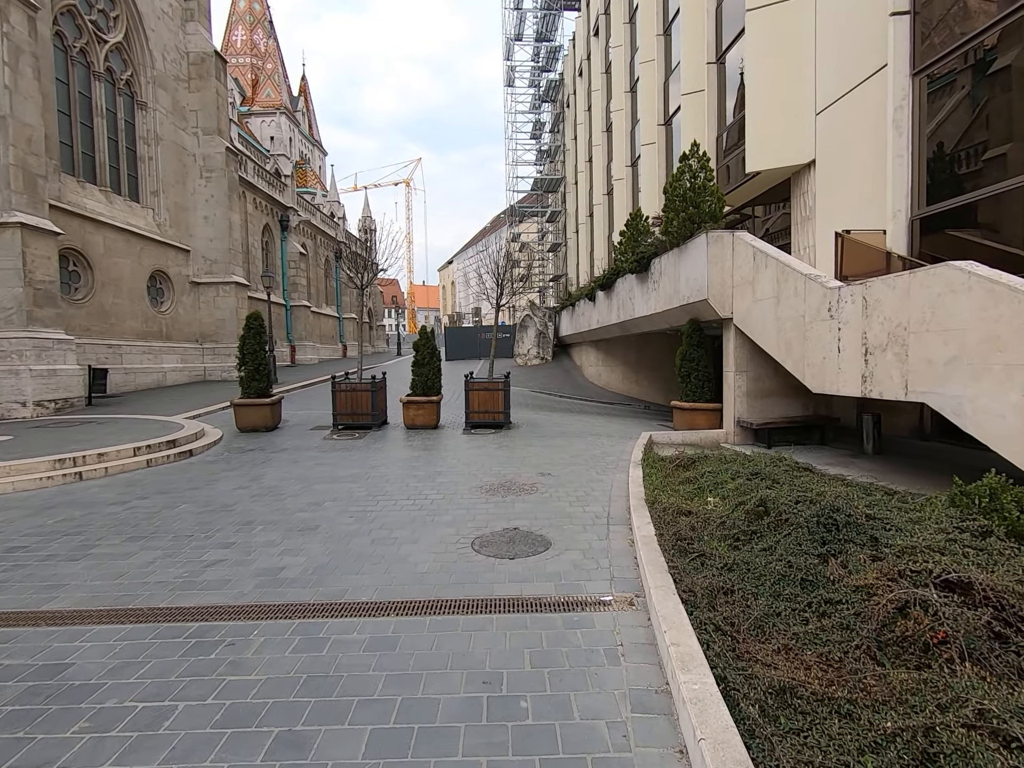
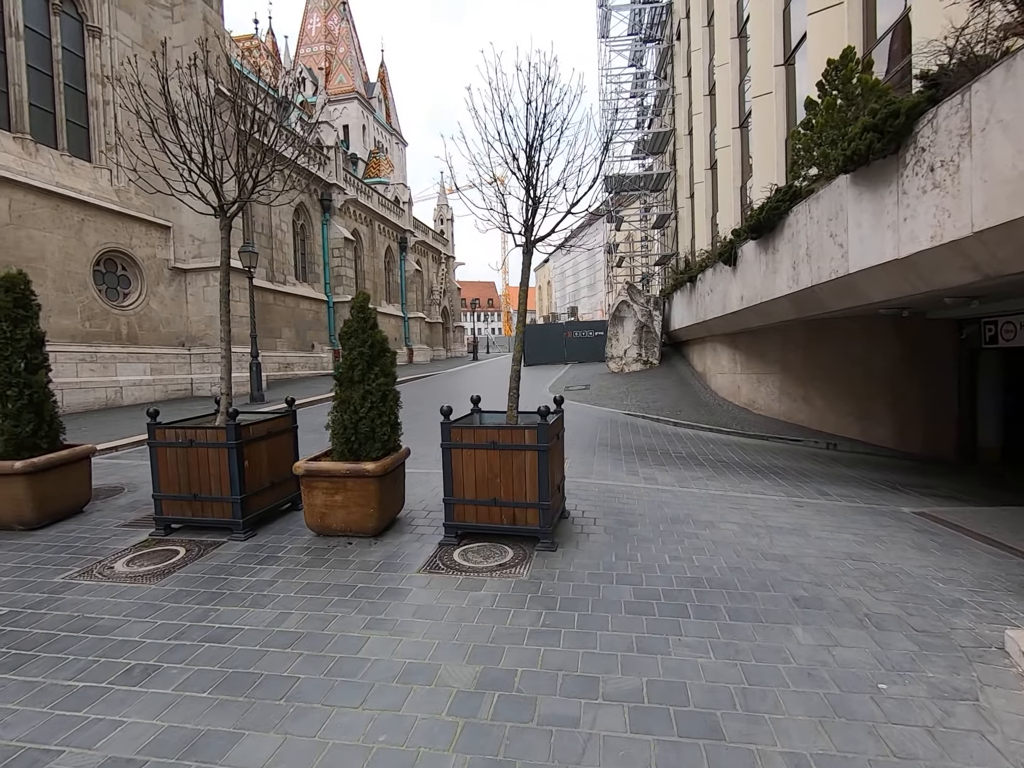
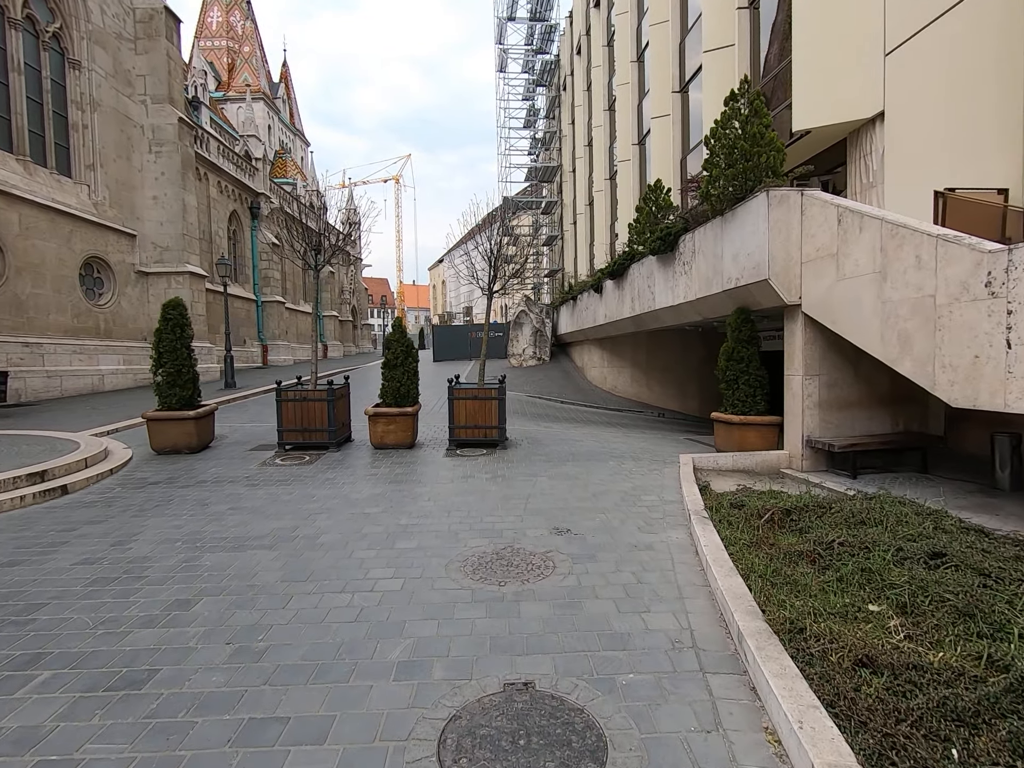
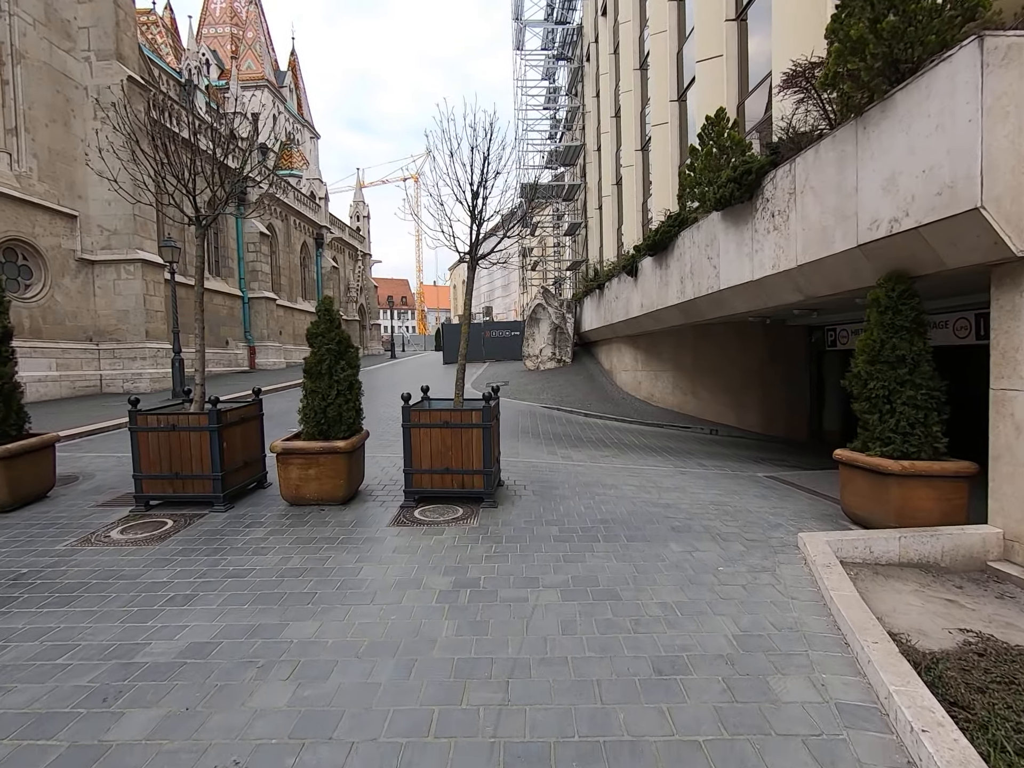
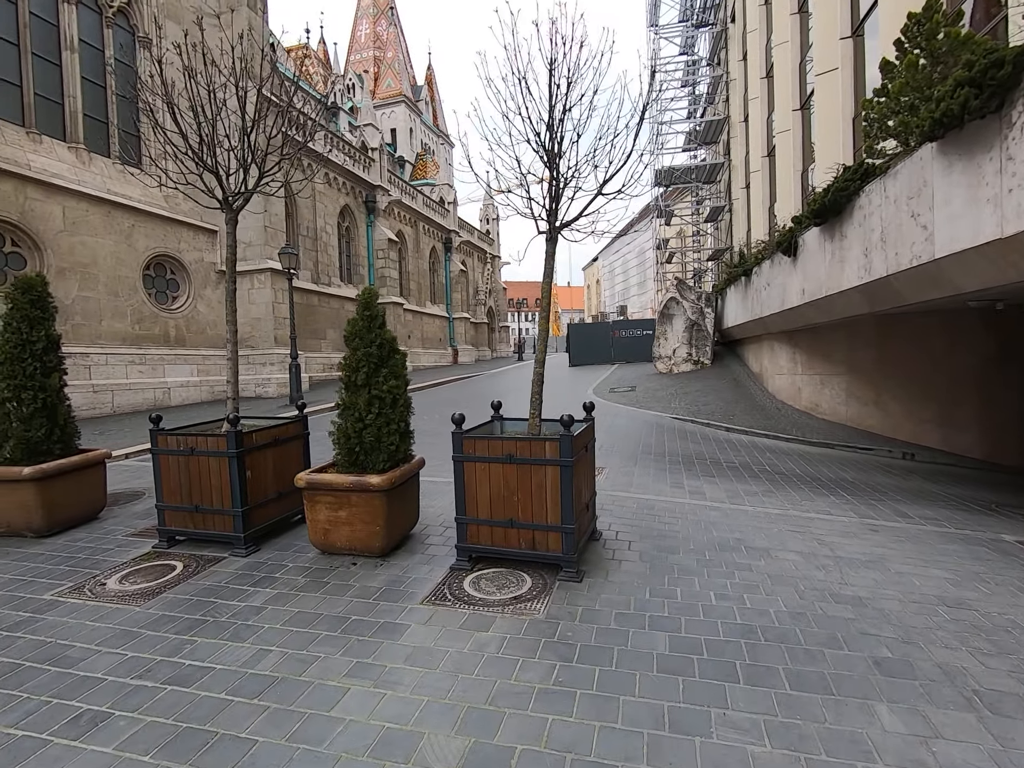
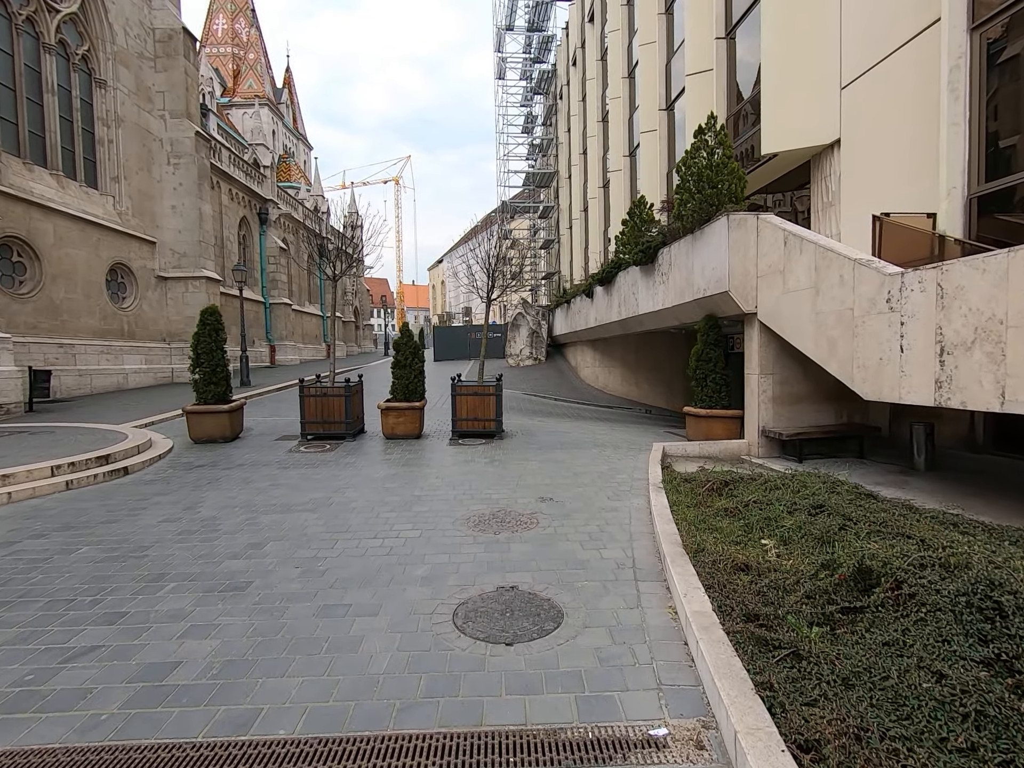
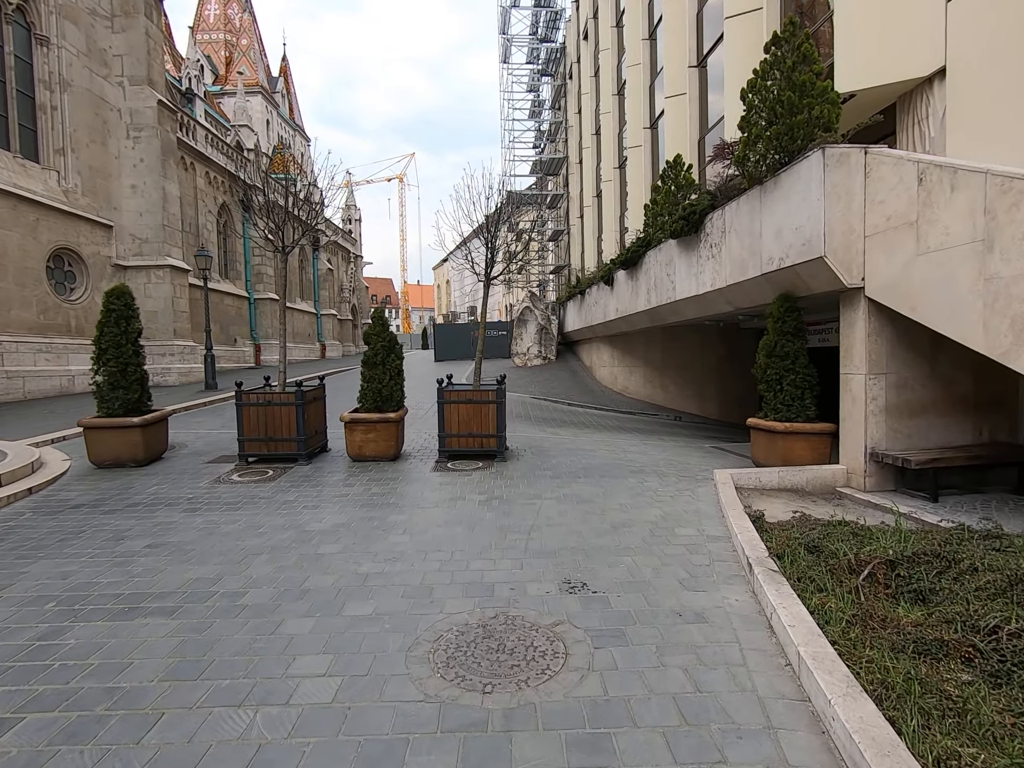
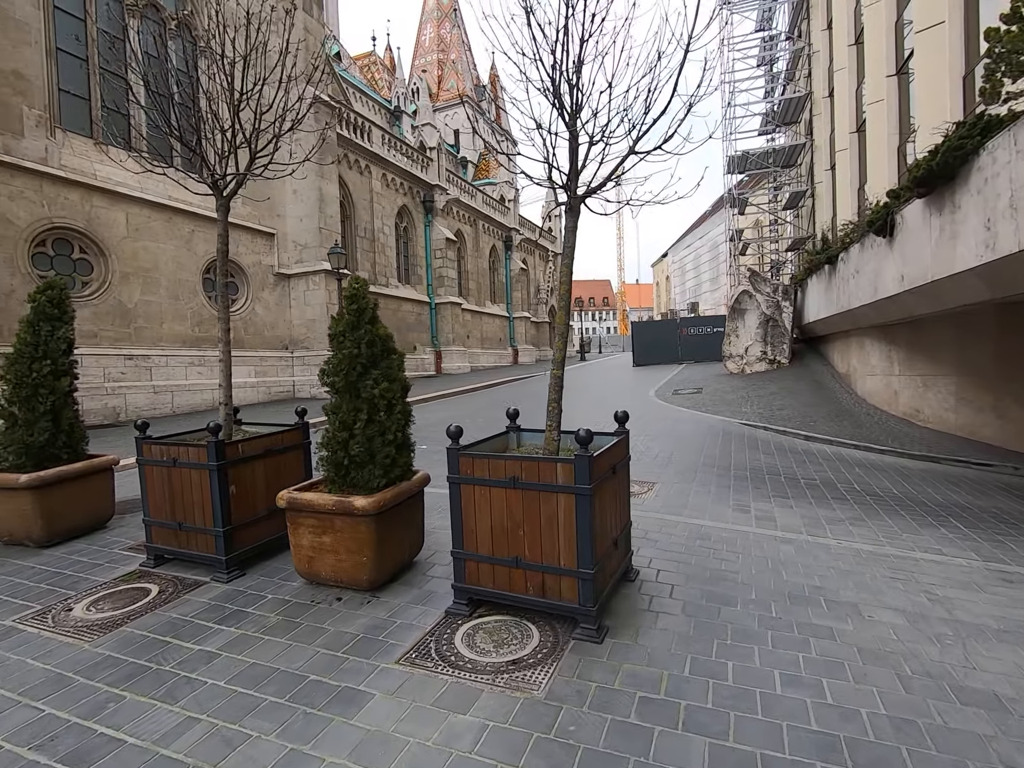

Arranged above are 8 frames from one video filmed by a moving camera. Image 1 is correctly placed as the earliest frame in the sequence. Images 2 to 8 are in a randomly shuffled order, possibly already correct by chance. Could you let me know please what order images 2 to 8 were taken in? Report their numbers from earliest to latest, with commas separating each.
6, 3, 7, 4, 2, 5, 8
